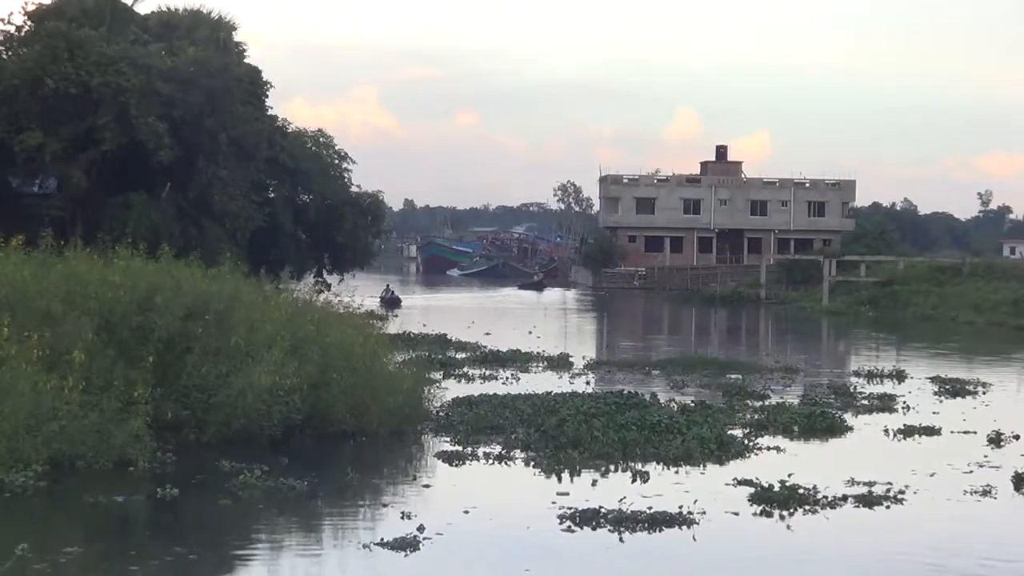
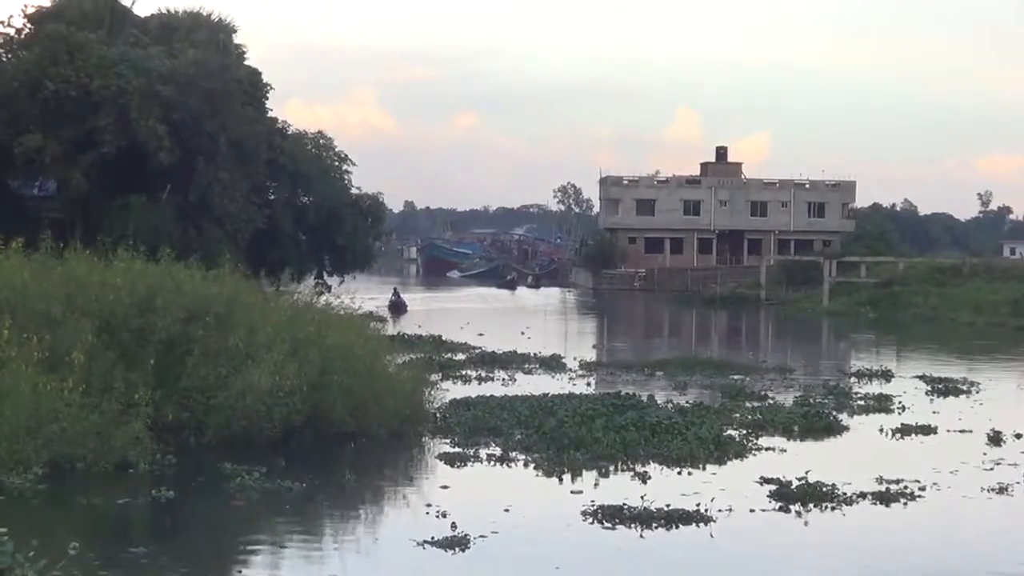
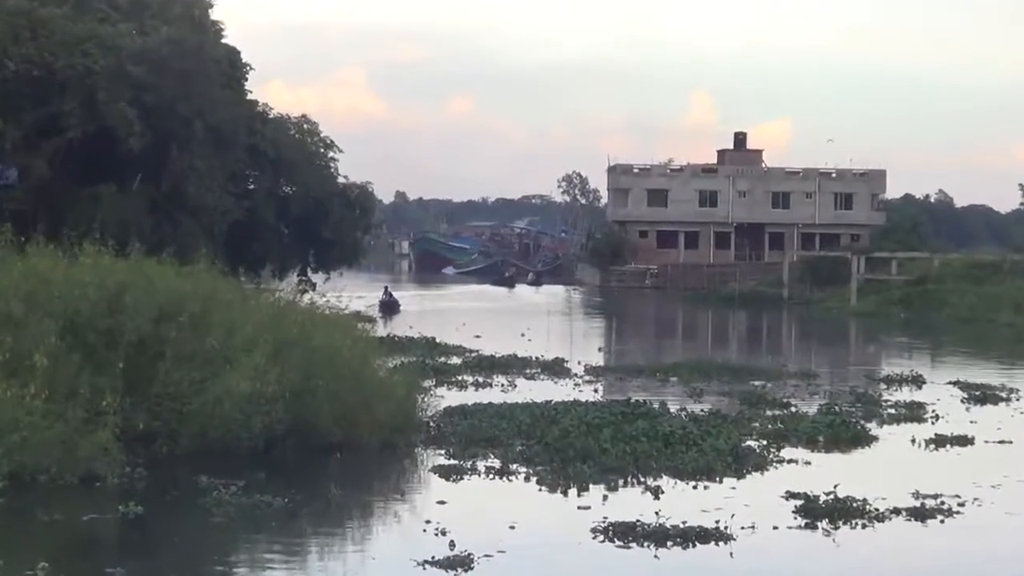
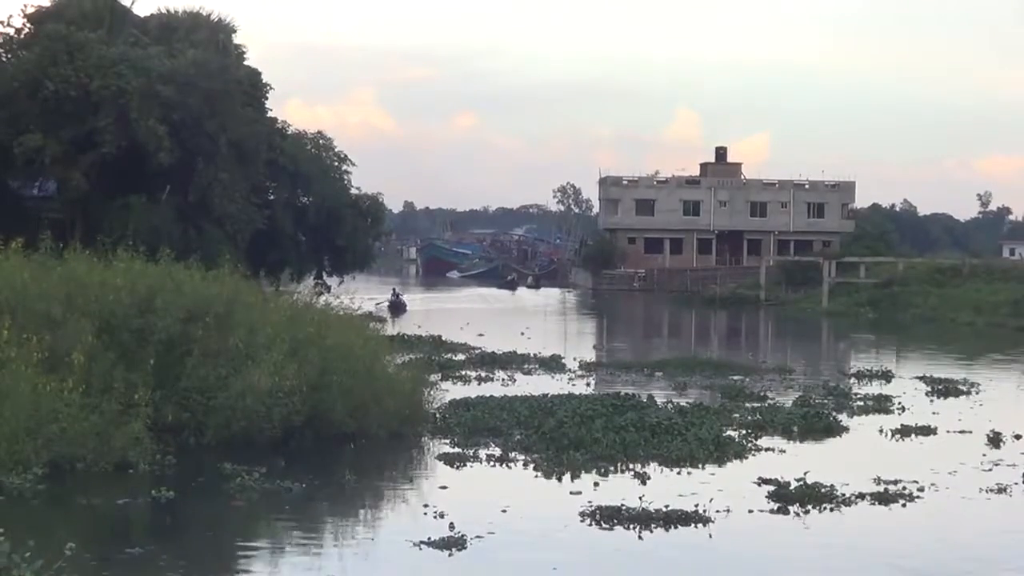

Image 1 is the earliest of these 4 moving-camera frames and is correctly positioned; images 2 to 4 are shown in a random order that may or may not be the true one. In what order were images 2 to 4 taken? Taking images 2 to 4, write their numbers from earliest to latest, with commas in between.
4, 2, 3
